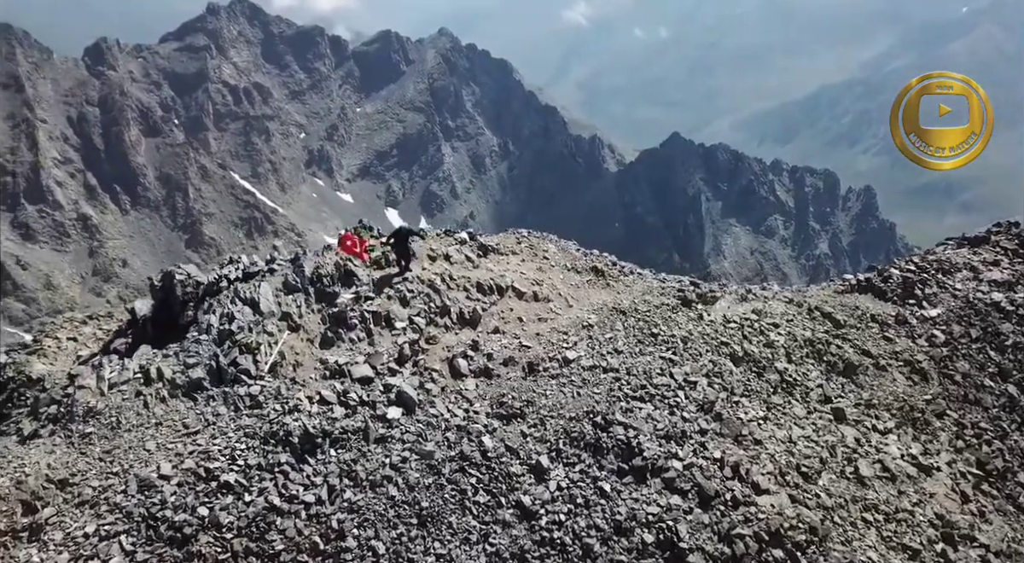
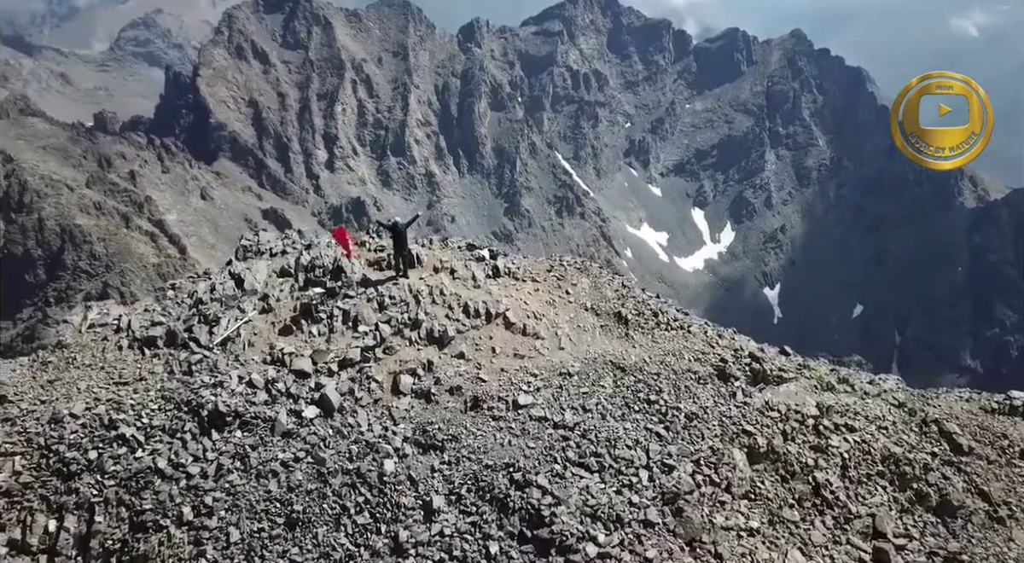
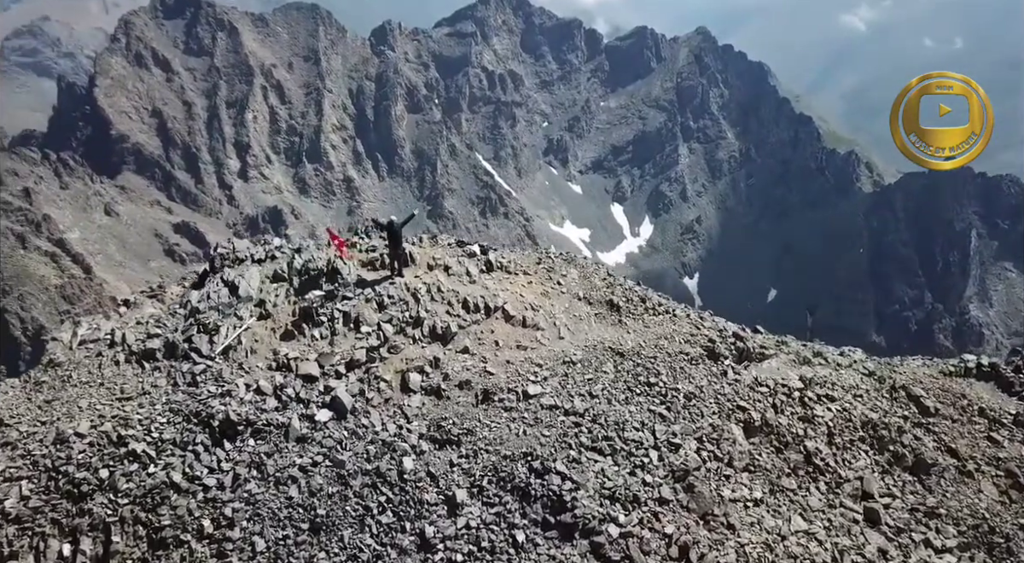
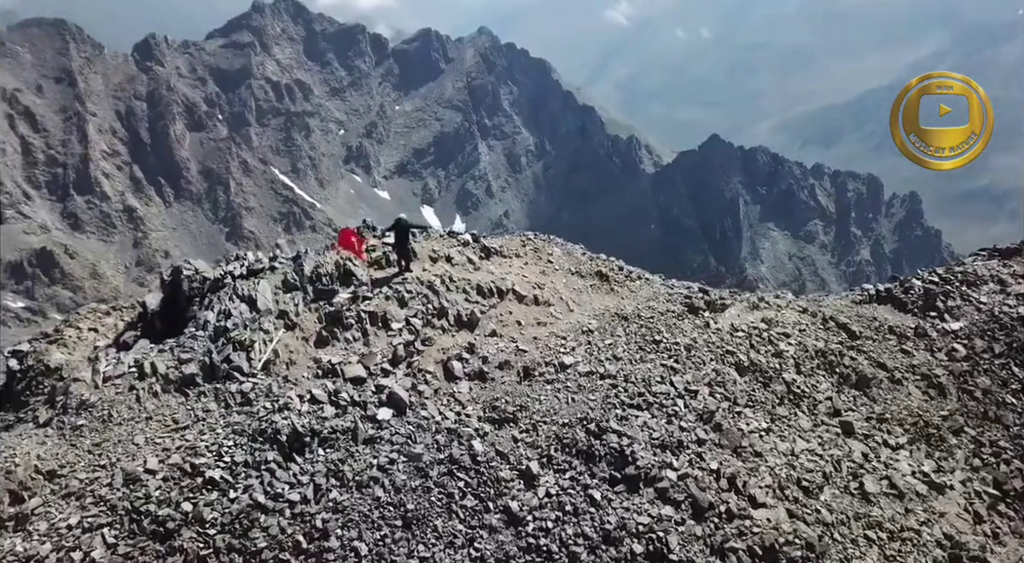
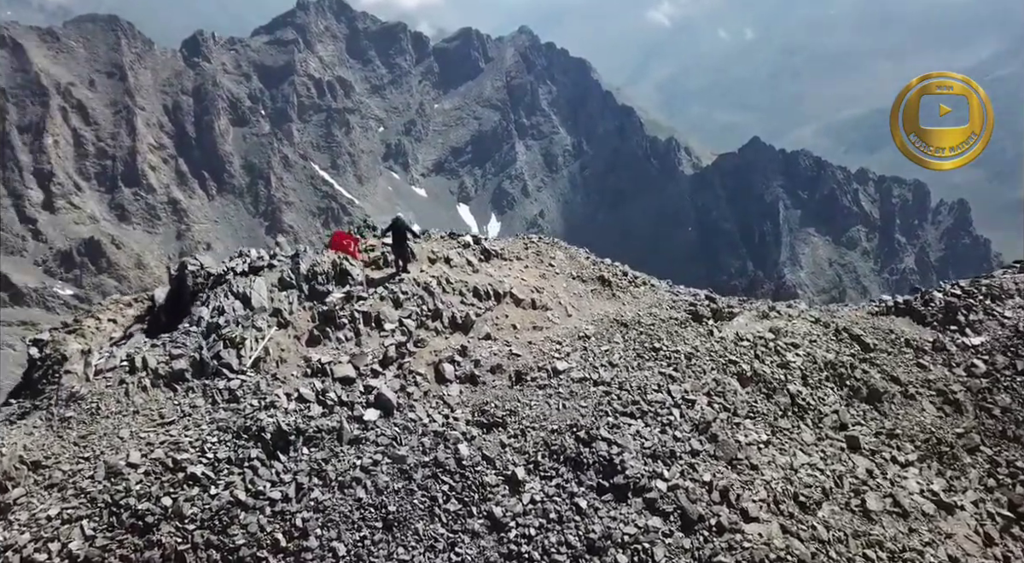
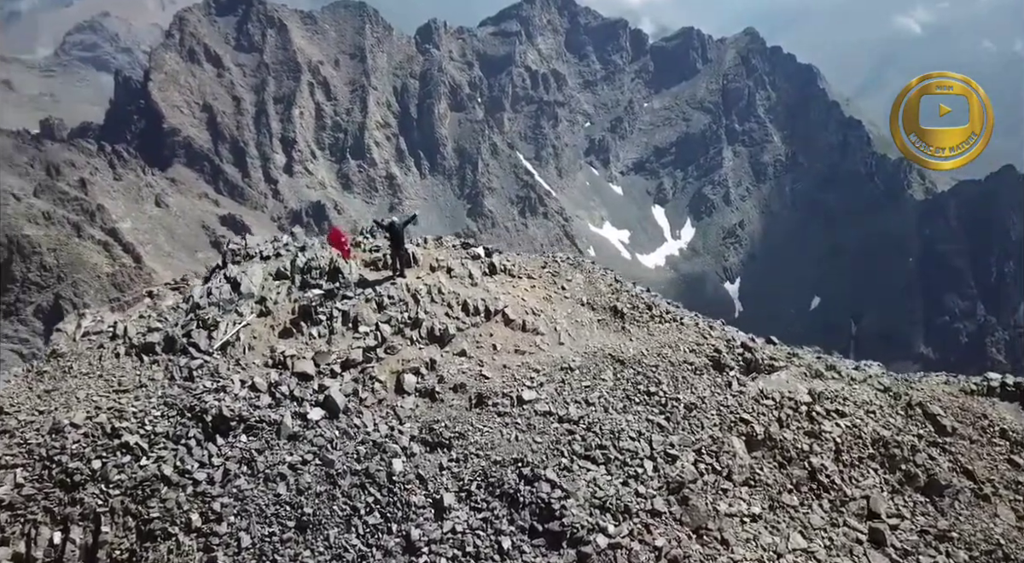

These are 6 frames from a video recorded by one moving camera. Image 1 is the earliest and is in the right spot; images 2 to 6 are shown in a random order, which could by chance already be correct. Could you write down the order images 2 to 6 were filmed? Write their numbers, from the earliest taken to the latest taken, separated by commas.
4, 5, 3, 6, 2
